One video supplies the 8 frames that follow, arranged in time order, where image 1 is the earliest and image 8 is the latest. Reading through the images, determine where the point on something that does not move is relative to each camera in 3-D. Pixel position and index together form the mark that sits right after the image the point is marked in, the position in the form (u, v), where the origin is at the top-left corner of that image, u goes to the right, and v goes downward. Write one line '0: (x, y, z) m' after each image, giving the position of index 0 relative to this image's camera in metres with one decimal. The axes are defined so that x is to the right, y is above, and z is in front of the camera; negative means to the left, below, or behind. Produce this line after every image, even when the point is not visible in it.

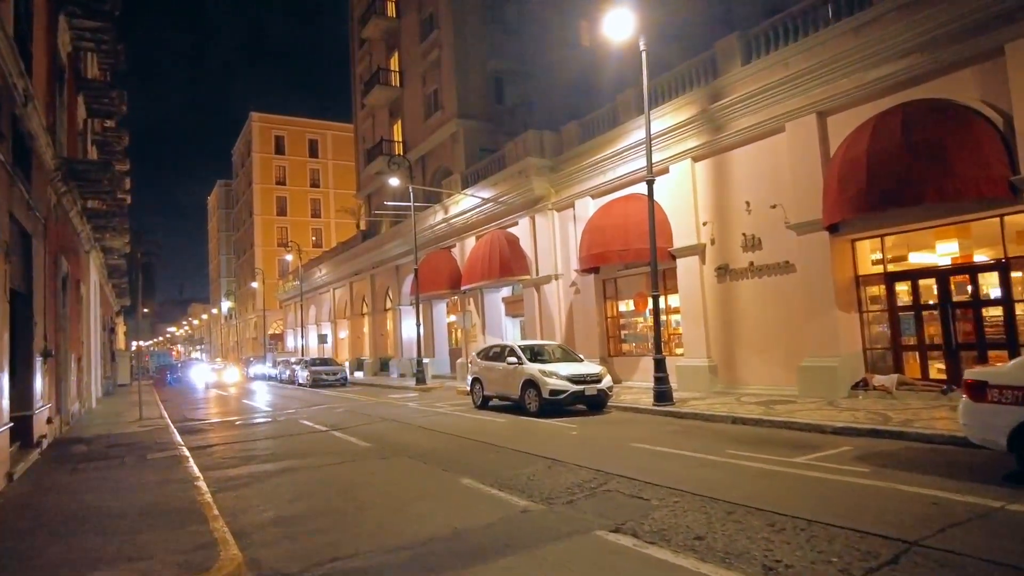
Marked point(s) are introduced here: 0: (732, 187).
0: (+5.9, +2.7, +17.8) m
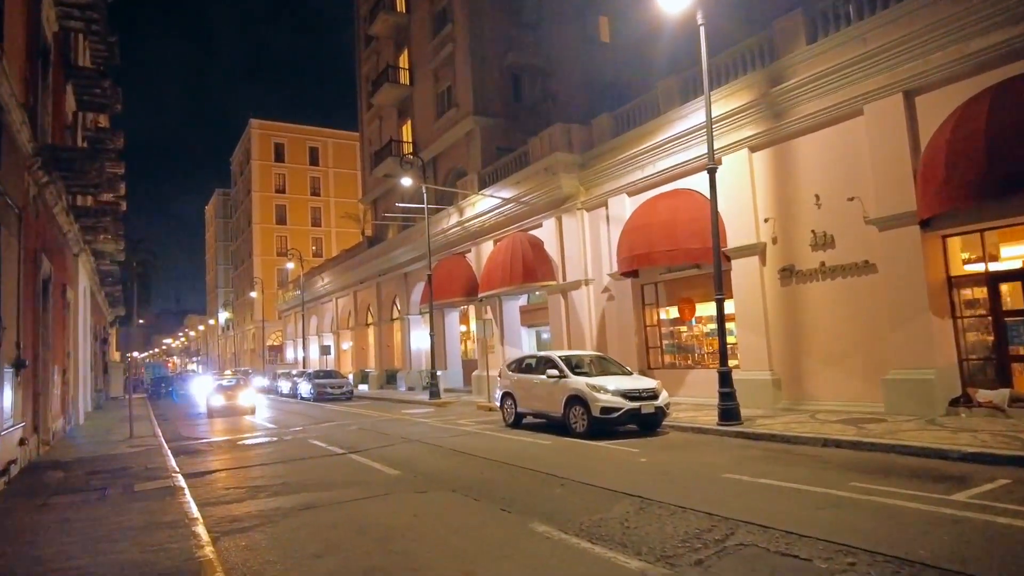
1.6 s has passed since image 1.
0: (+6.7, +2.6, +15.9) m
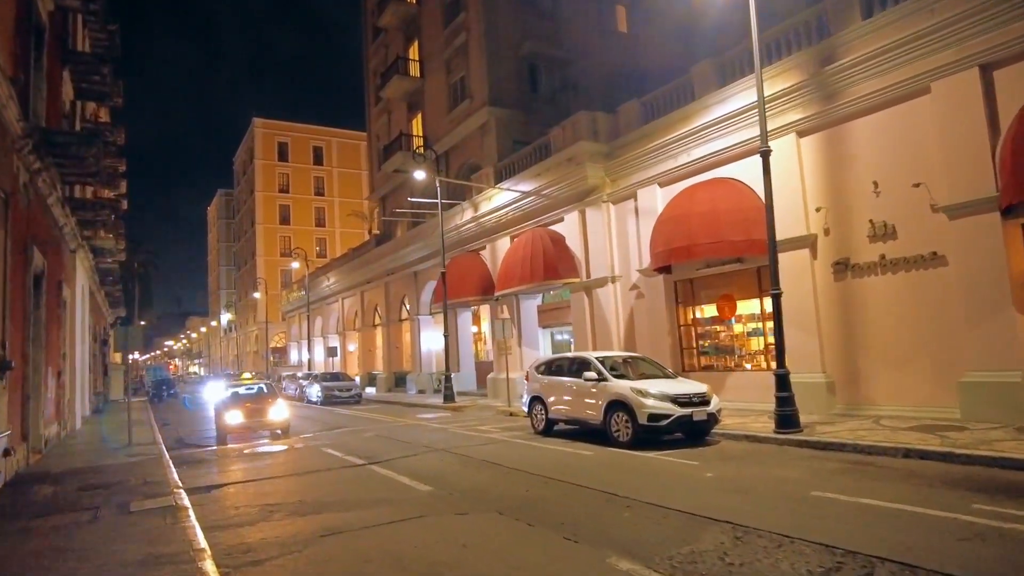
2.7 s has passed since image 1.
0: (+7.4, +2.7, +14.6) m
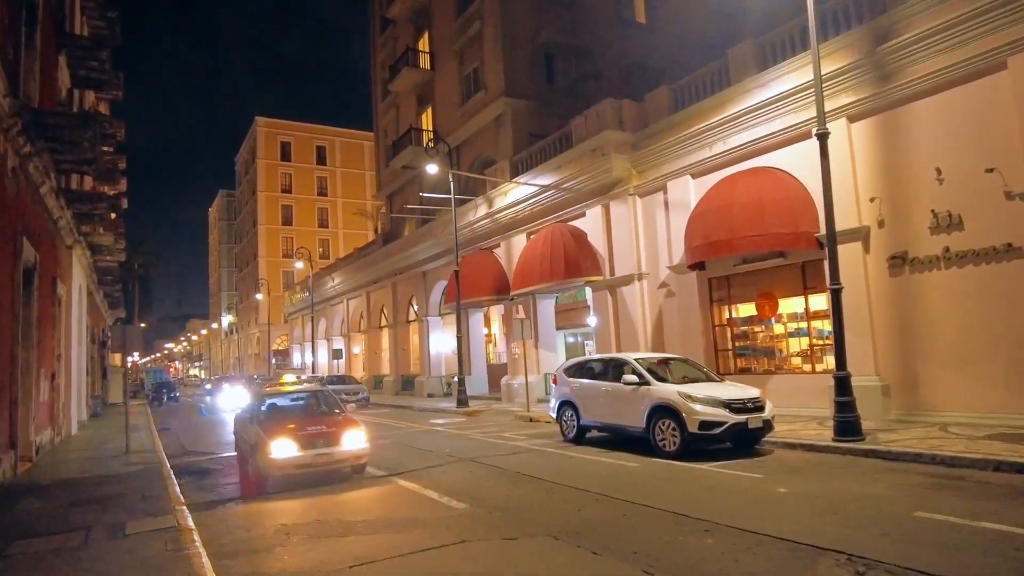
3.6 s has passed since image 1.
0: (+8.0, +2.8, +13.5) m
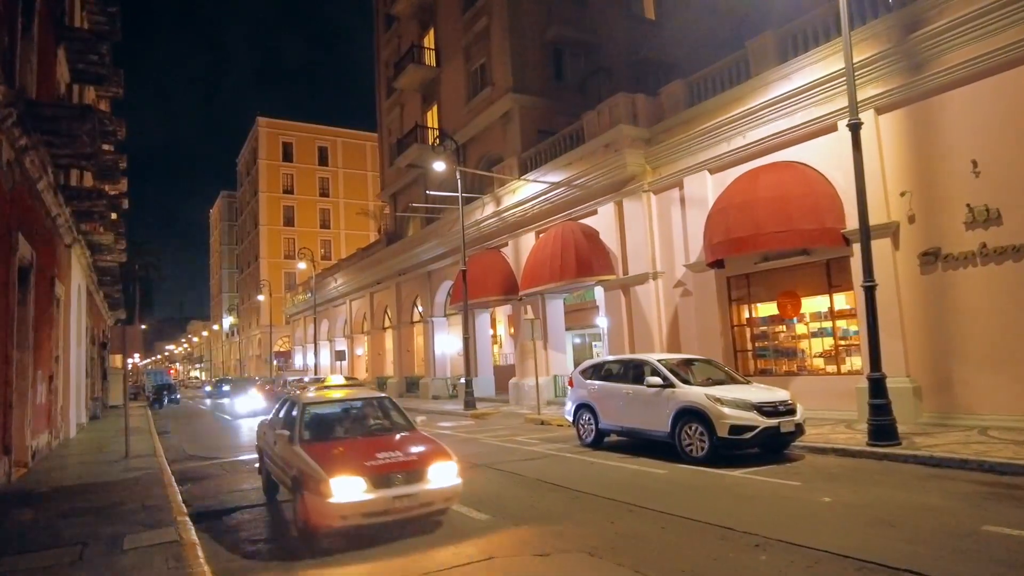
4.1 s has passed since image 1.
0: (+8.3, +2.8, +13.0) m
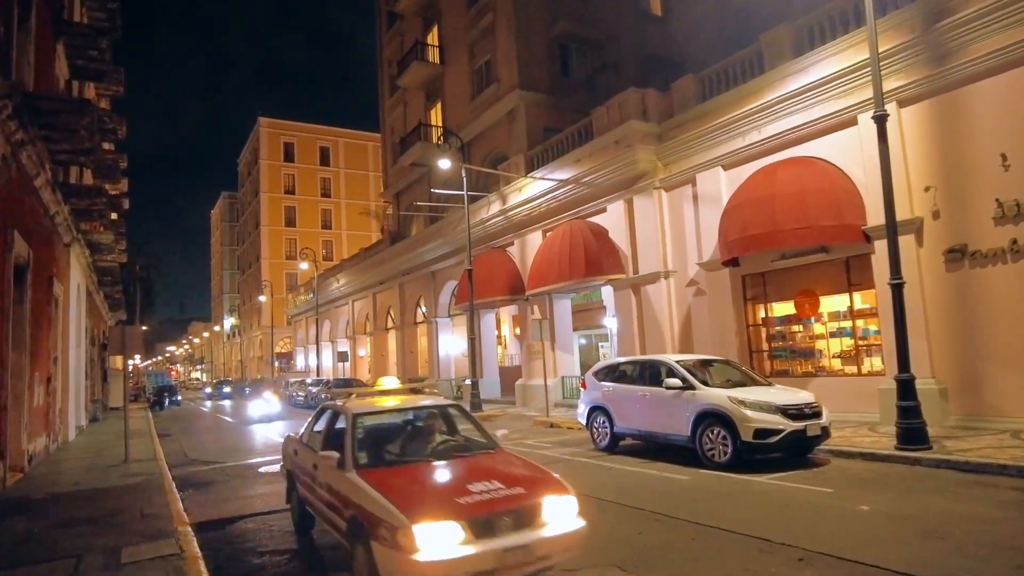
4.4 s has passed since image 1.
0: (+8.5, +2.8, +12.5) m
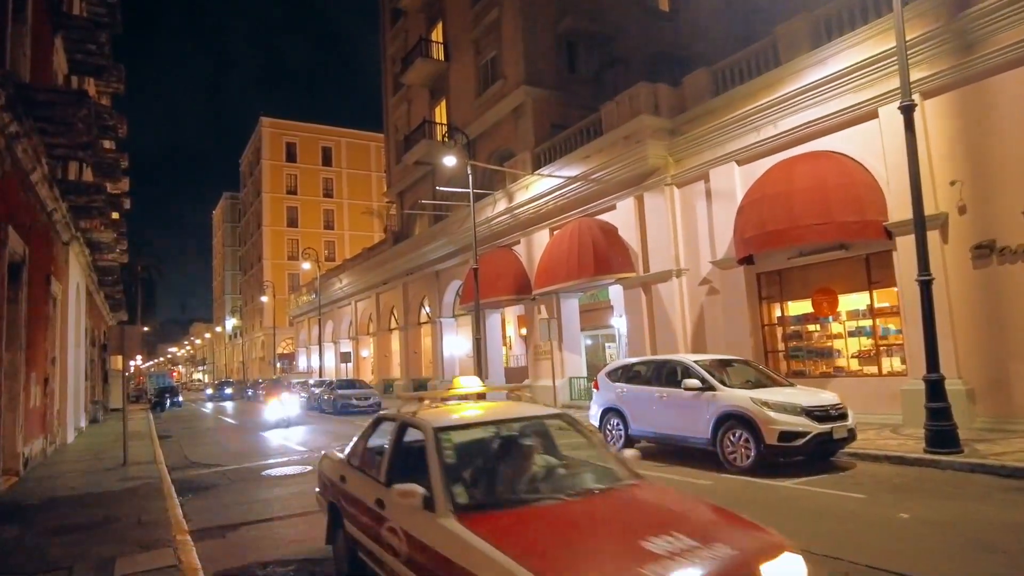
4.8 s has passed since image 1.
0: (+8.7, +2.9, +12.1) m
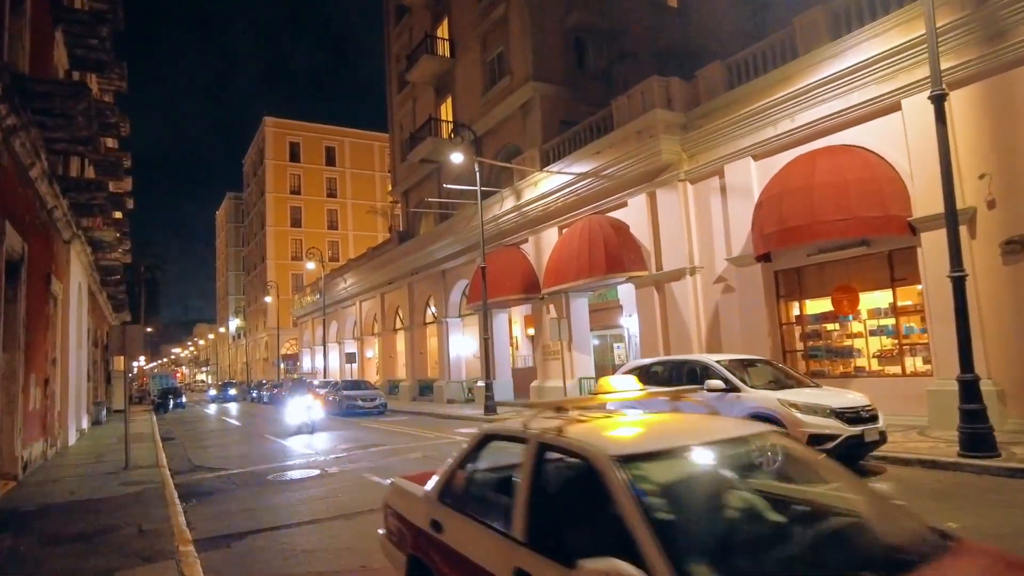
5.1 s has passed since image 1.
0: (+9.0, +2.9, +11.7) m
